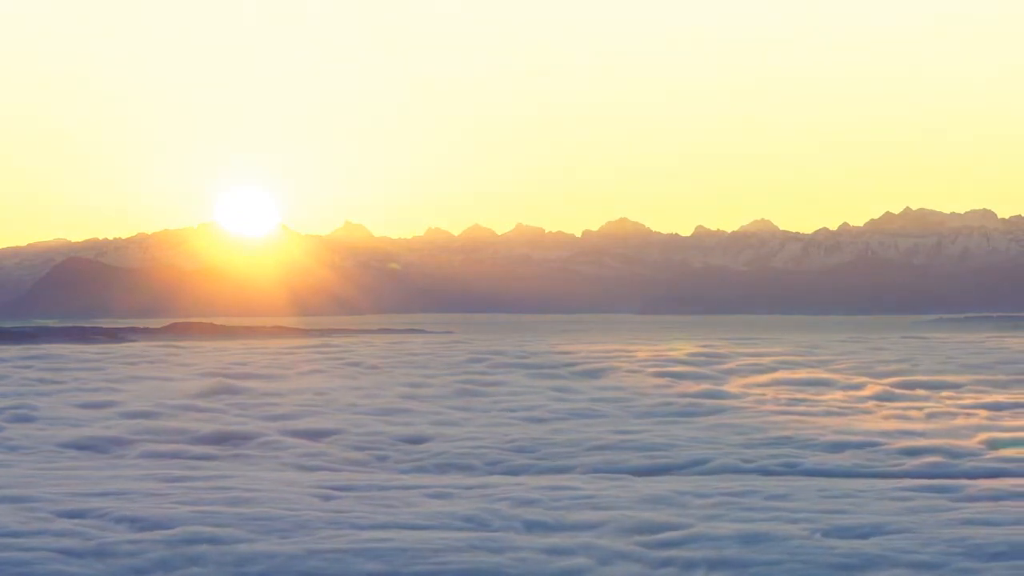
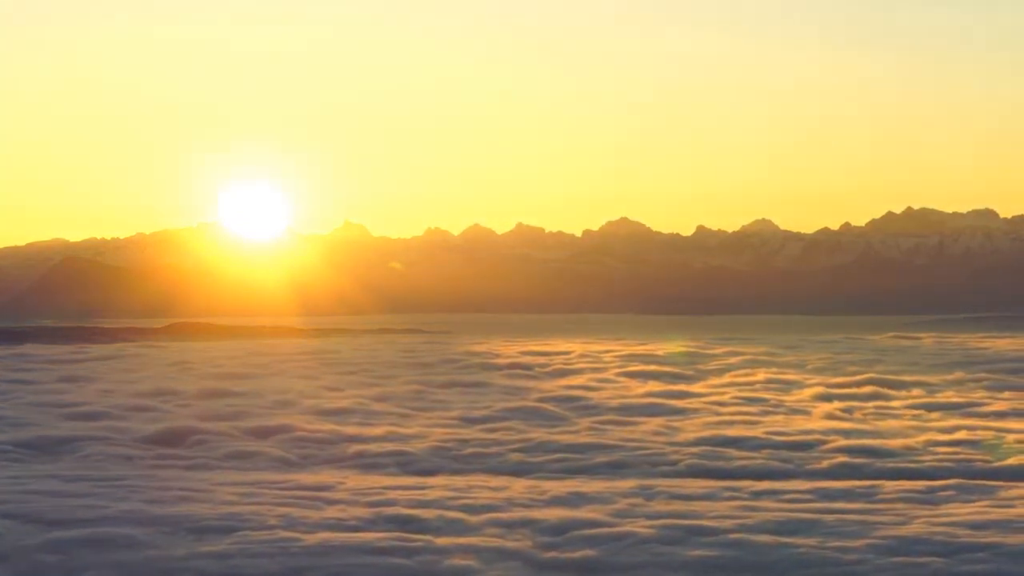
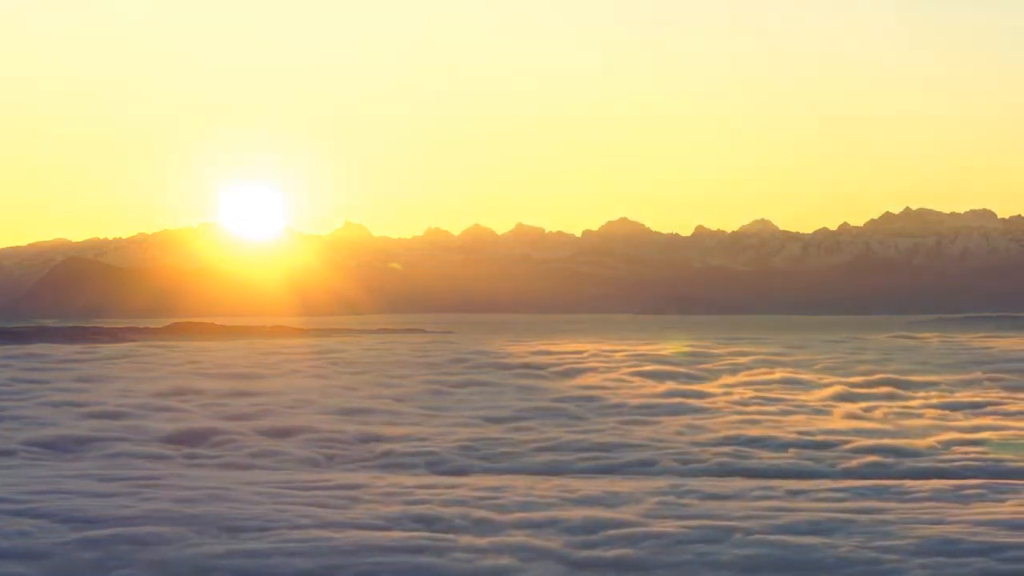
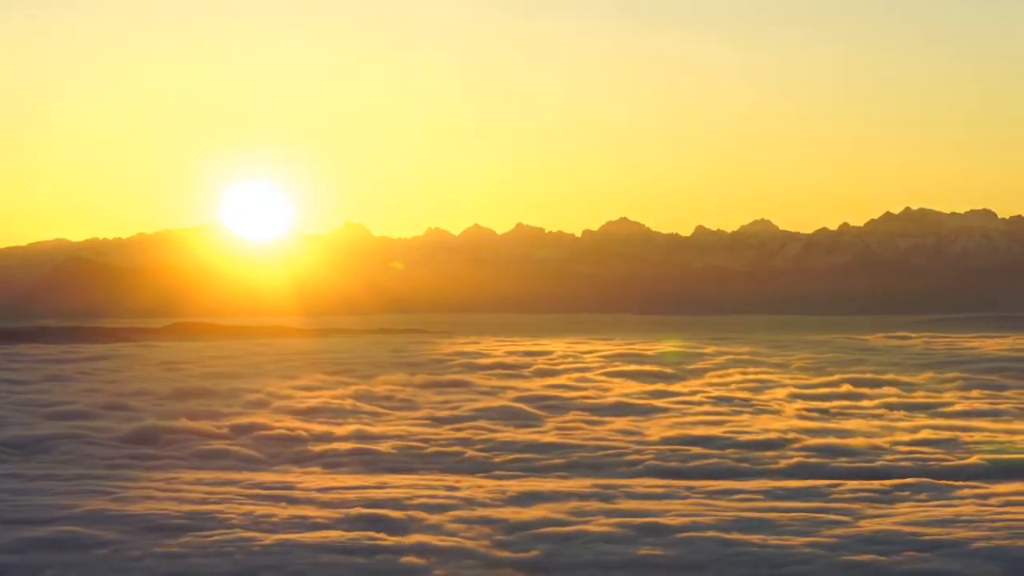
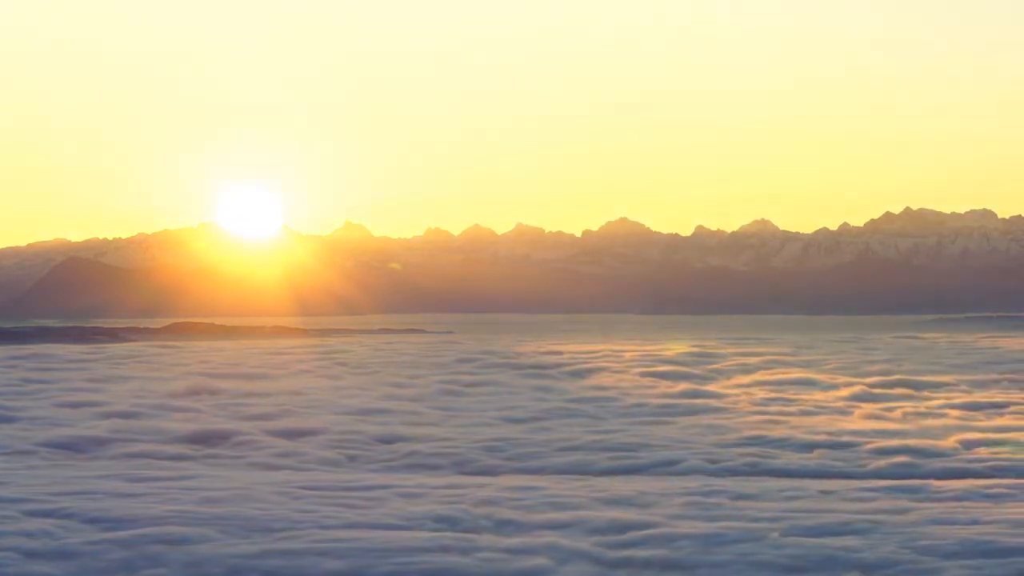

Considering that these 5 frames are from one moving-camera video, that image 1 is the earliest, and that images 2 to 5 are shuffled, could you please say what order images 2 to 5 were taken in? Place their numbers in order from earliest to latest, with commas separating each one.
5, 3, 2, 4
